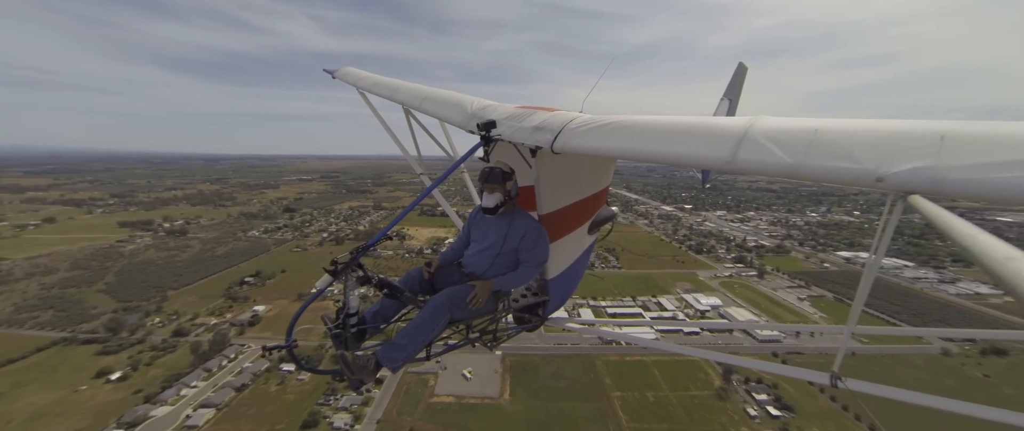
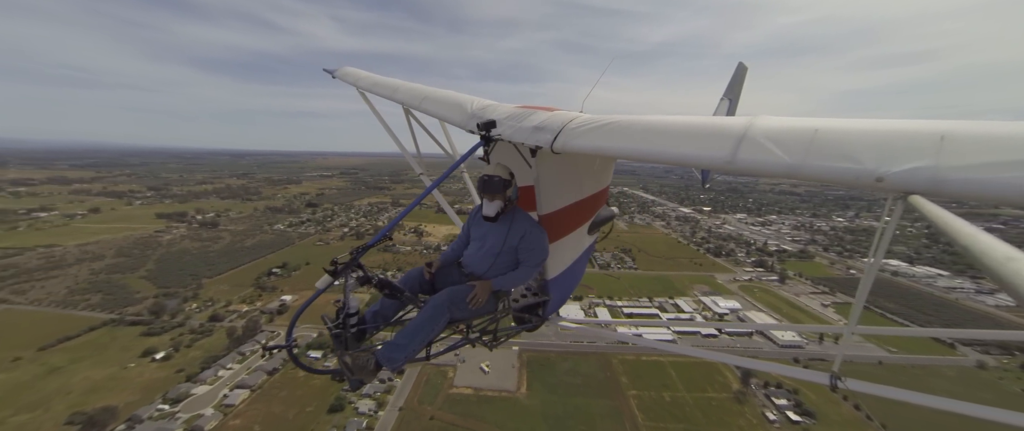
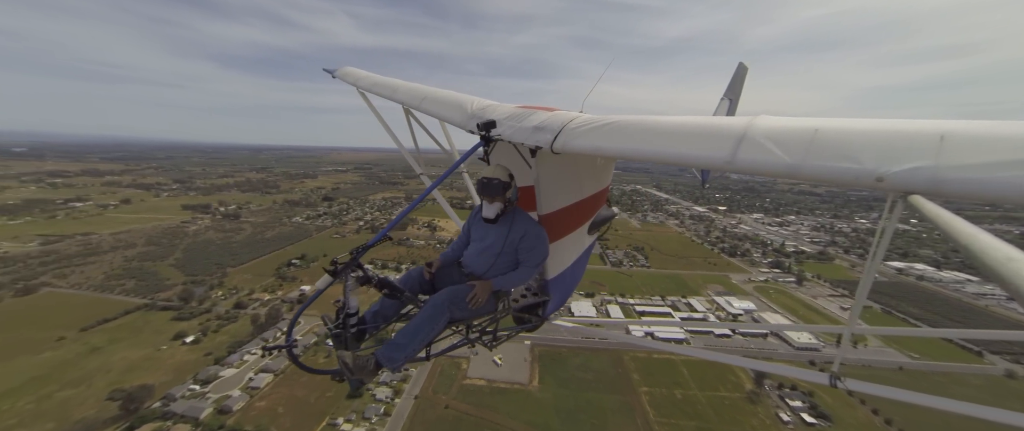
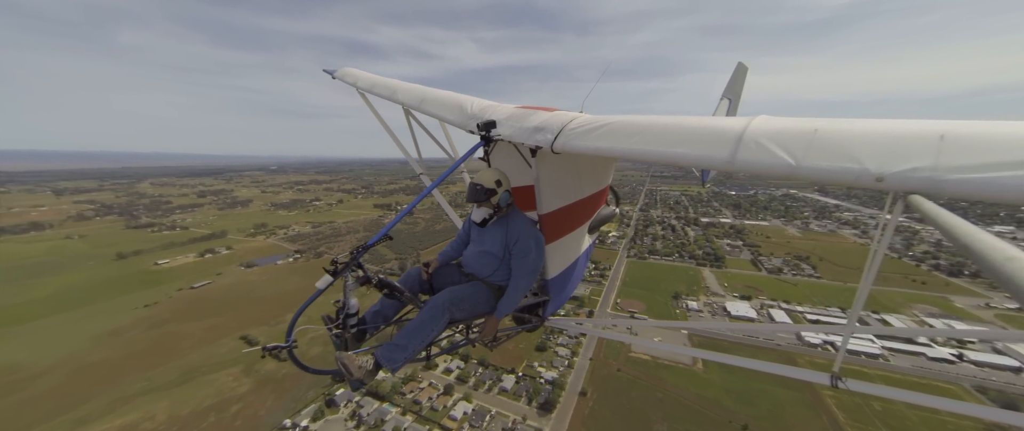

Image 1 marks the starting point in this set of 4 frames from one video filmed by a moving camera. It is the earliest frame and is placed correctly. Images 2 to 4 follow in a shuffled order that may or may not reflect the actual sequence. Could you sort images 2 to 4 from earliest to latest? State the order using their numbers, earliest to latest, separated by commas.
2, 3, 4
